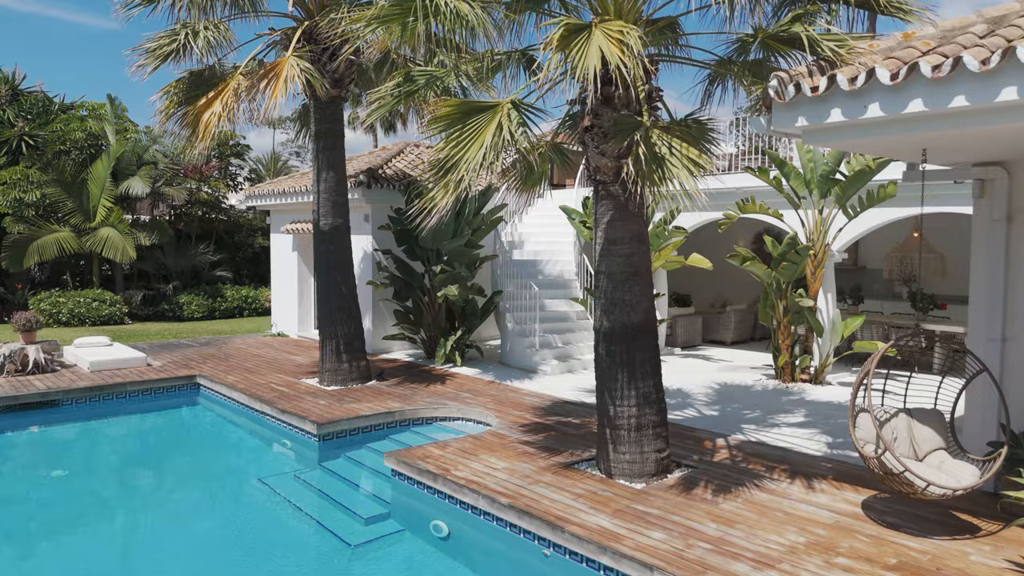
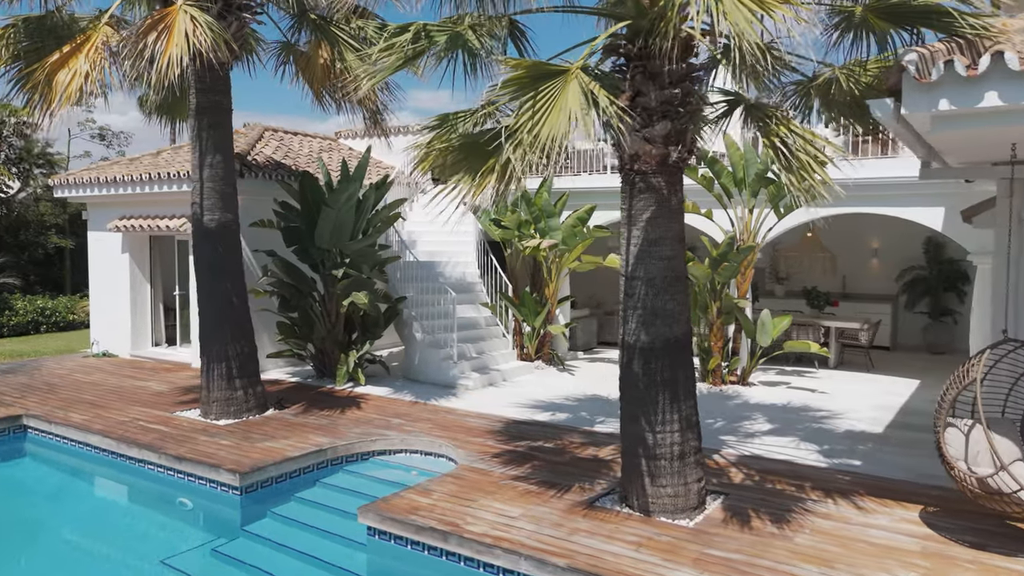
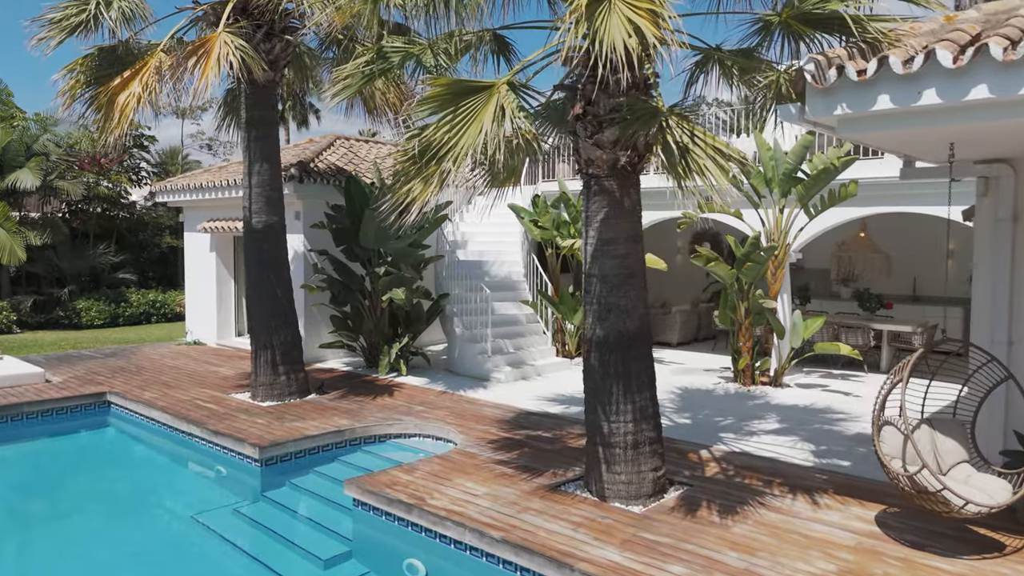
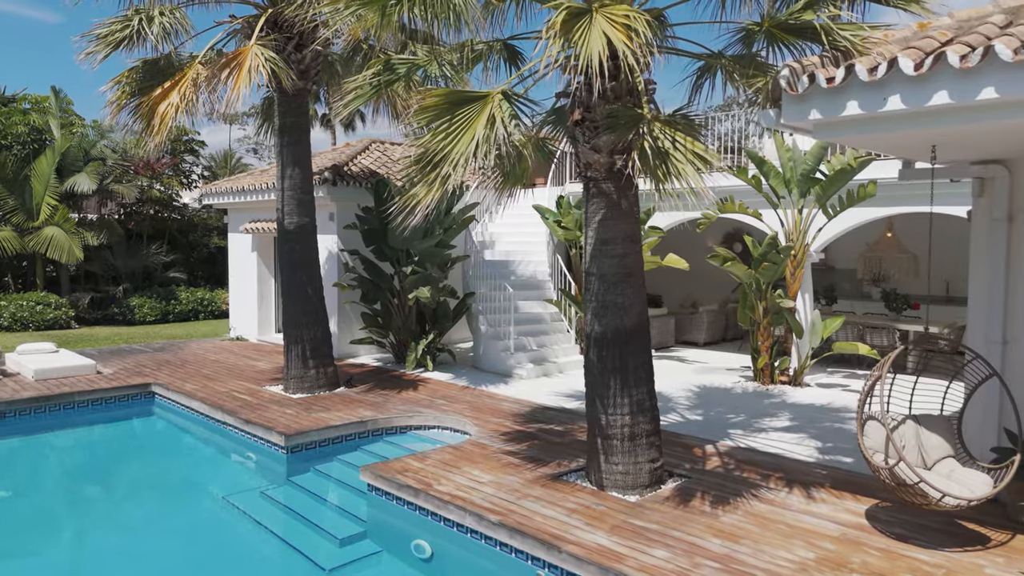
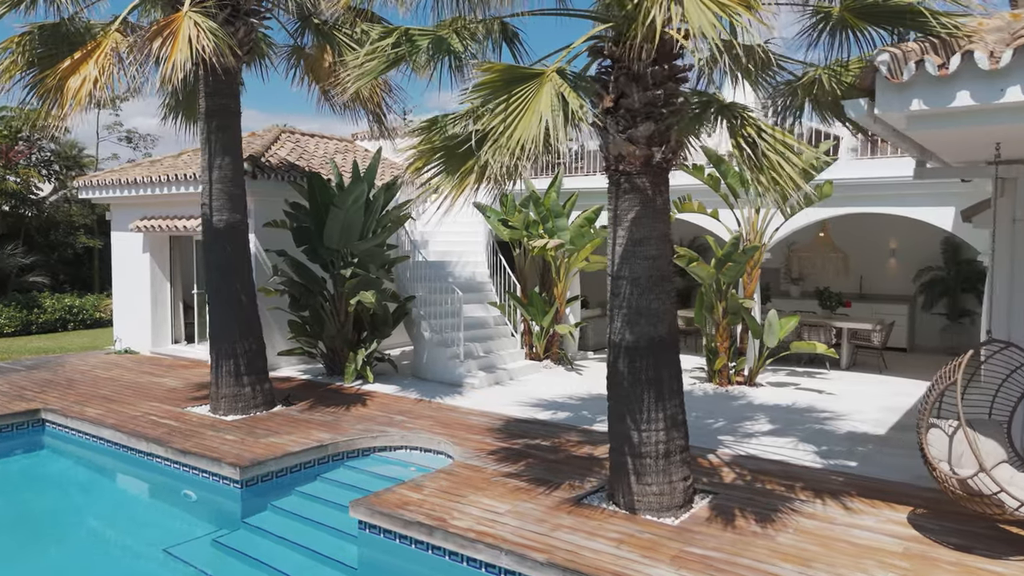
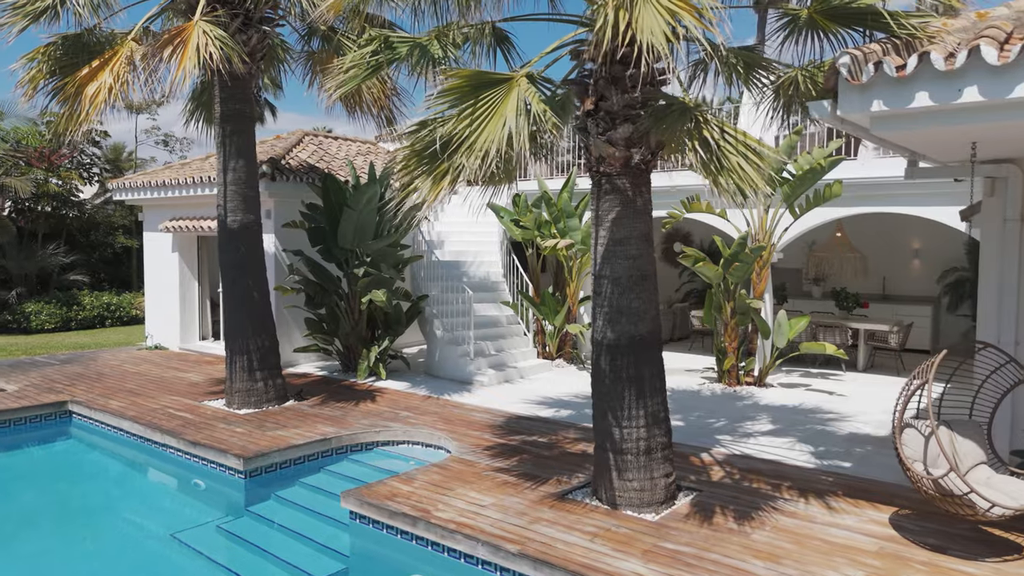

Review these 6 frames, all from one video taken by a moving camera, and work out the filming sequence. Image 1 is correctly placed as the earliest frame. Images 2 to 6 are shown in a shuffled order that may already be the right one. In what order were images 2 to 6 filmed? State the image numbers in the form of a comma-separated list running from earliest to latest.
4, 3, 6, 5, 2
